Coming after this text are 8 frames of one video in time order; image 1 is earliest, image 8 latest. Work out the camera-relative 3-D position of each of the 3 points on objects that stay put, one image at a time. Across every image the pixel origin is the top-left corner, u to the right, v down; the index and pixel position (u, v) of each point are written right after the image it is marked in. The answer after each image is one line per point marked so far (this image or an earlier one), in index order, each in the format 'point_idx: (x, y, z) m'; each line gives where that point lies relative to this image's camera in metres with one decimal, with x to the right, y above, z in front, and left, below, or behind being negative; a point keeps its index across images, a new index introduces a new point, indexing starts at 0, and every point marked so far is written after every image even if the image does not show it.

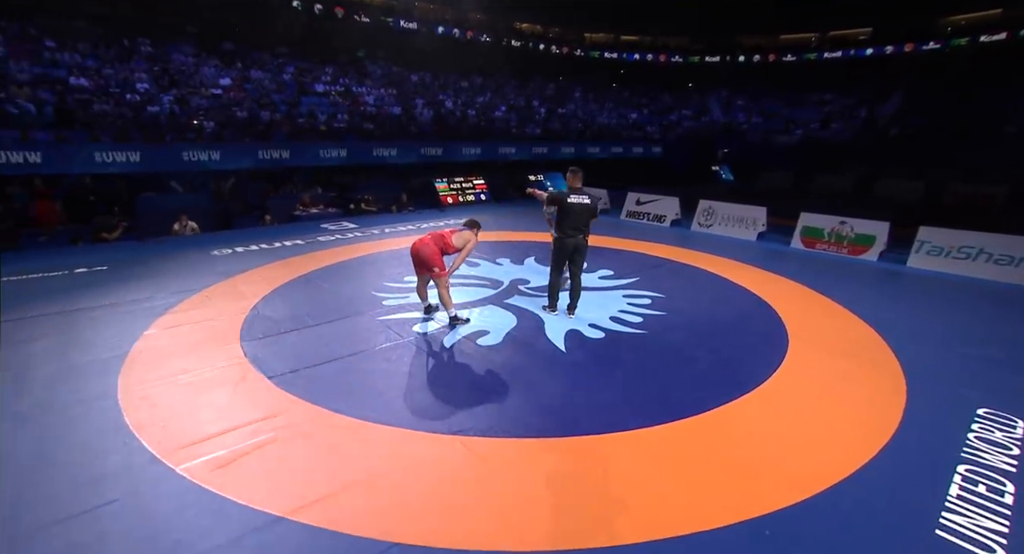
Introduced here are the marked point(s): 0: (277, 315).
0: (-3.5, -0.5, +7.5) m
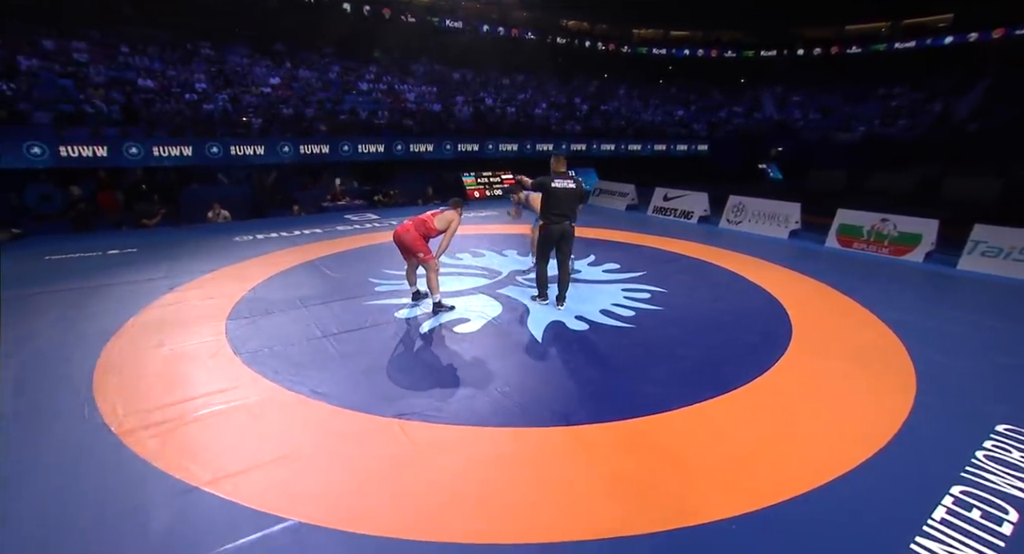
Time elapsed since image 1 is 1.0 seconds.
0: (-3.7, -0.3, +7.7) m
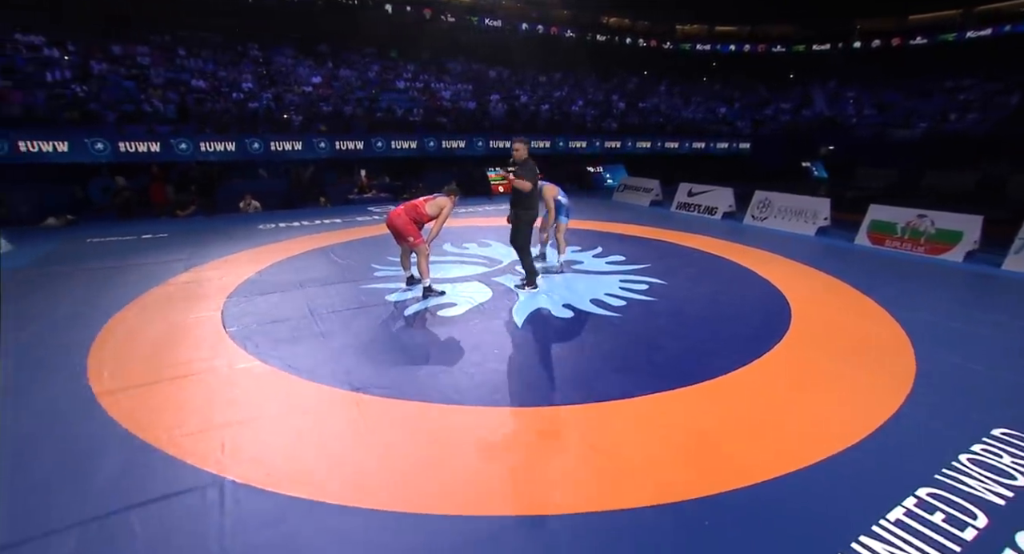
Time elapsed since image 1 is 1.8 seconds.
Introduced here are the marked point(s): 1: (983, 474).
0: (-3.8, 0.0, +8.0) m
1: (+3.3, -1.4, +3.5) m
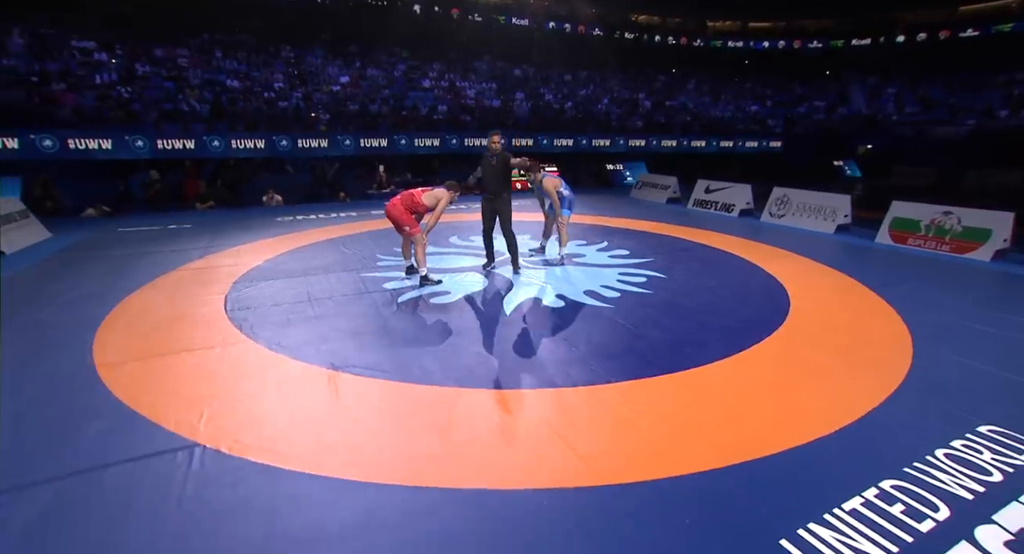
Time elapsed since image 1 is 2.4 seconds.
0: (-3.8, +0.2, +8.2) m
1: (+3.0, -1.3, +3.4) m
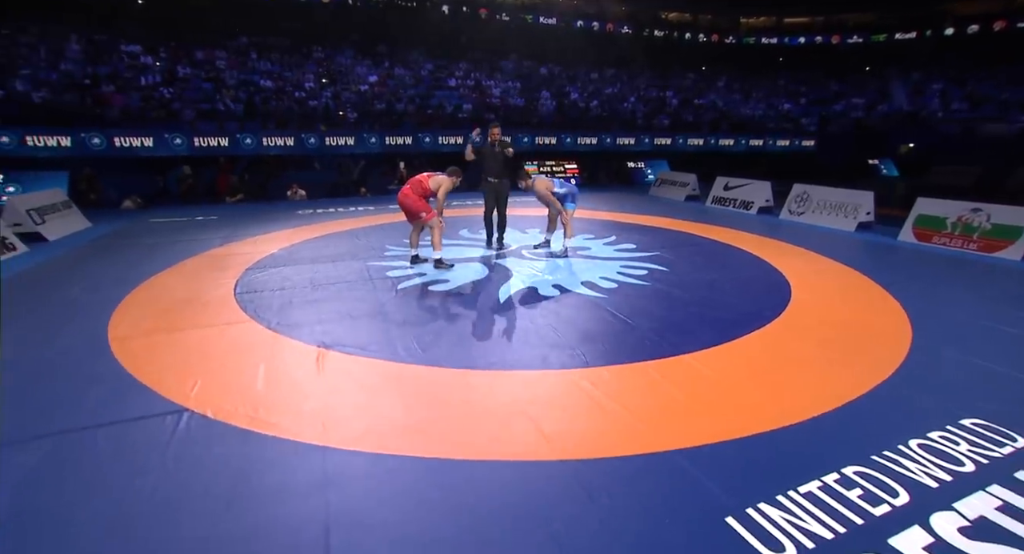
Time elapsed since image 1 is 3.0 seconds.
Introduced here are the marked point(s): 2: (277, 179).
0: (-3.7, +0.4, +8.6) m
1: (+2.7, -1.2, +3.3) m
2: (-8.7, +3.6, +18.5) m
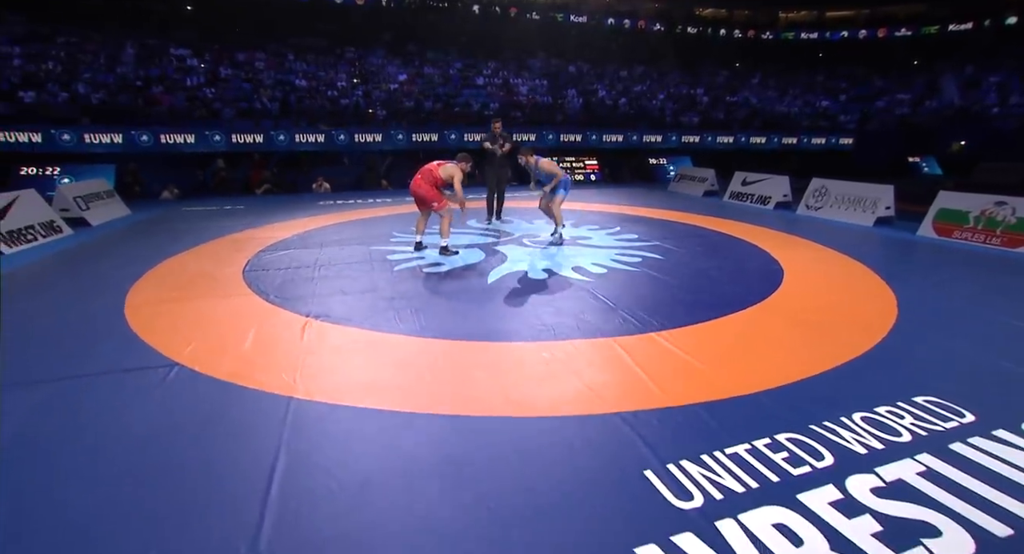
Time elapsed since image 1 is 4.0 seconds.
0: (-3.6, +0.7, +9.0) m
1: (+2.3, -1.0, +3.3) m
2: (-7.9, +4.0, +19.2) m
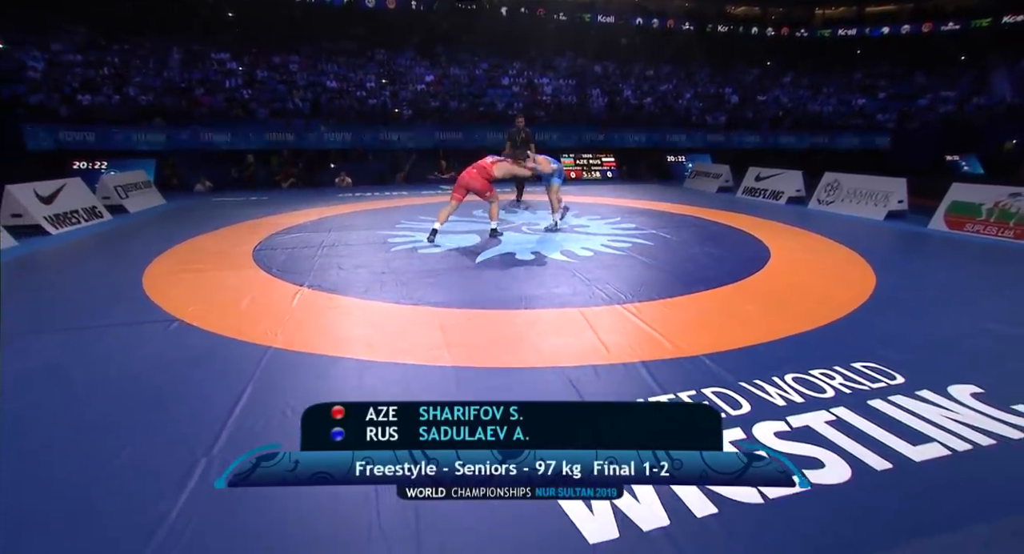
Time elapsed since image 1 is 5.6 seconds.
0: (-3.6, +1.0, +9.5) m
1: (+1.9, -0.8, +3.5) m
2: (-7.2, +4.3, +20.1) m
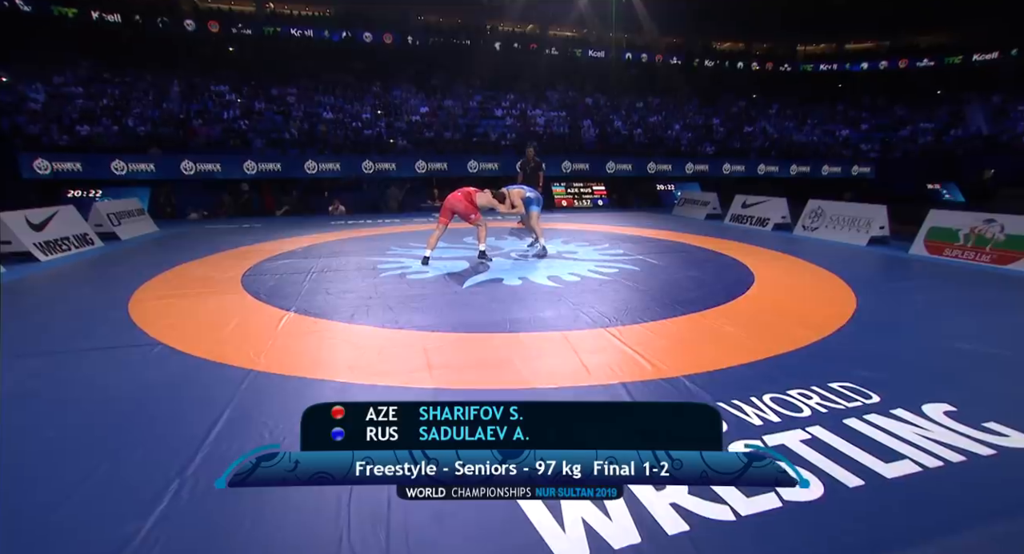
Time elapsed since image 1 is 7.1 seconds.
0: (-3.8, +0.5, +9.6) m
1: (+1.8, -0.9, +3.5) m
2: (-7.5, +3.2, +20.3) m
